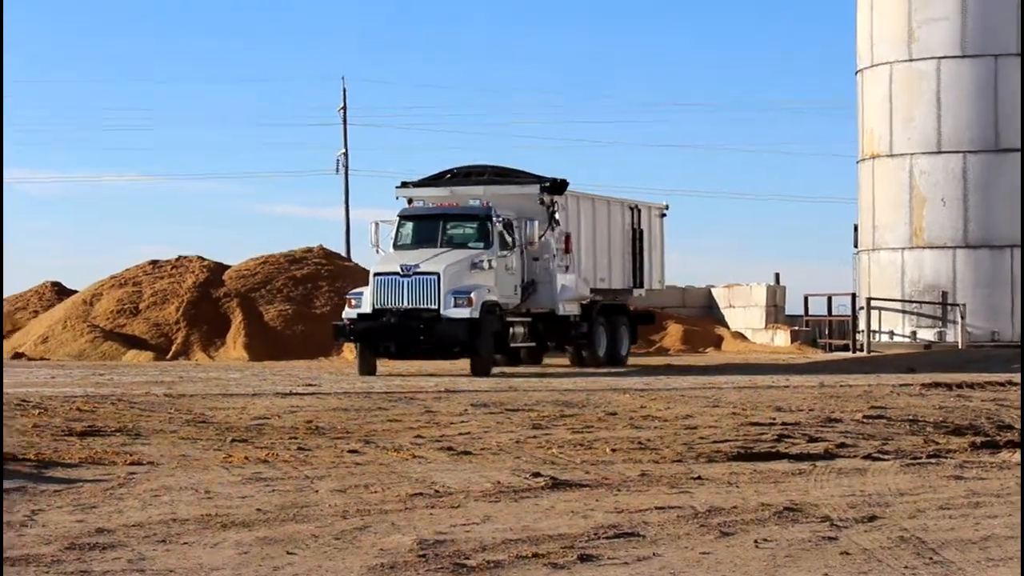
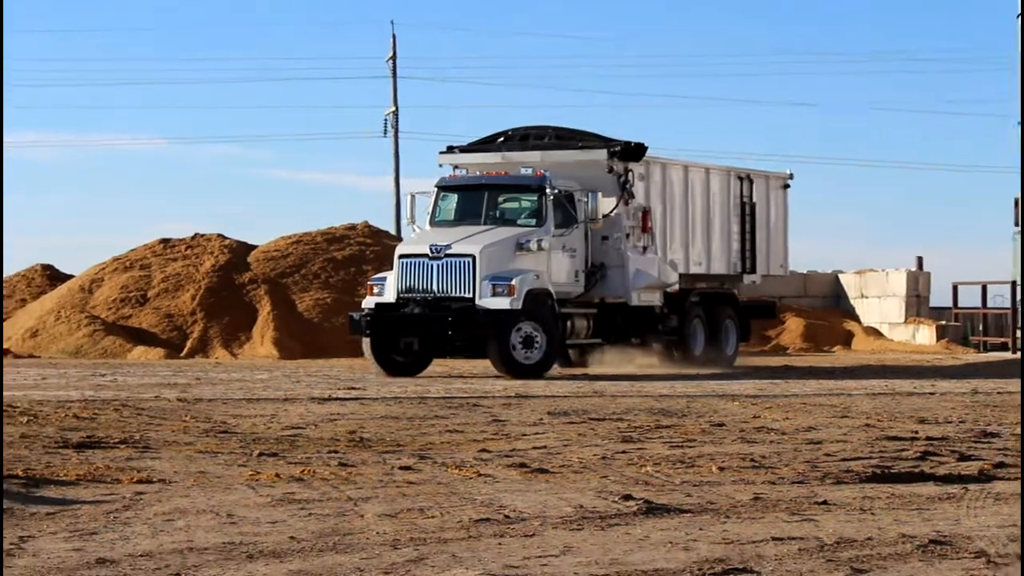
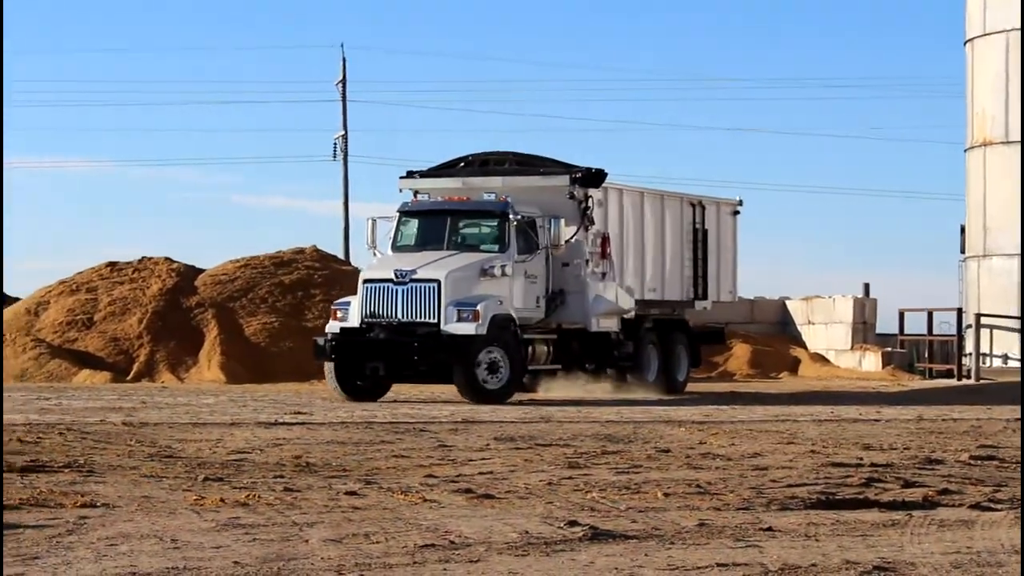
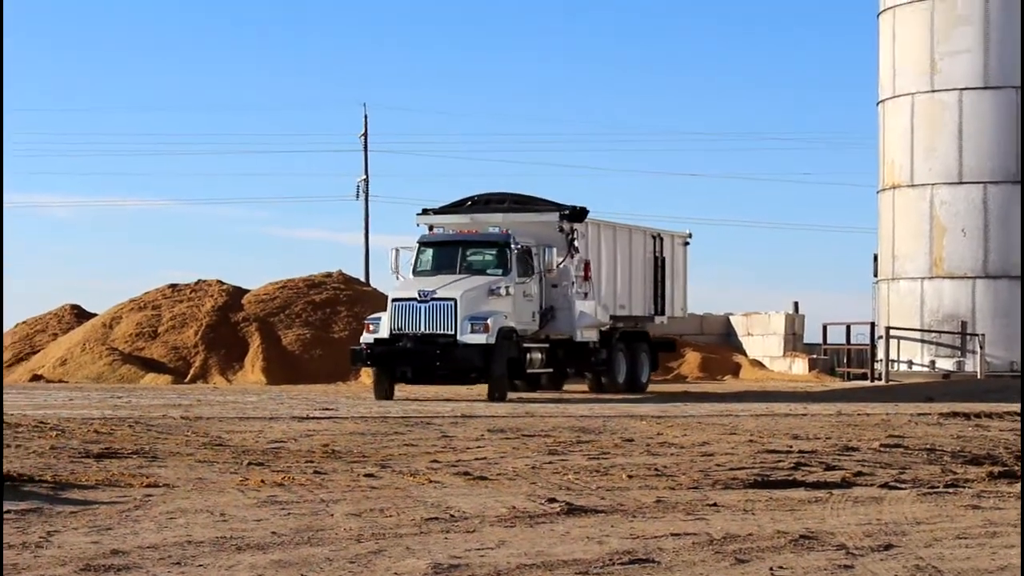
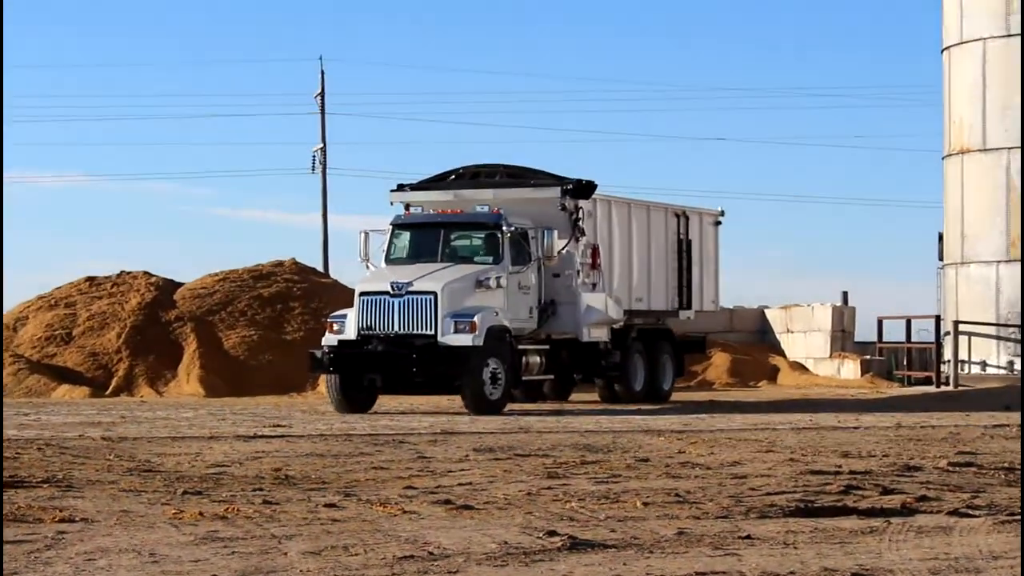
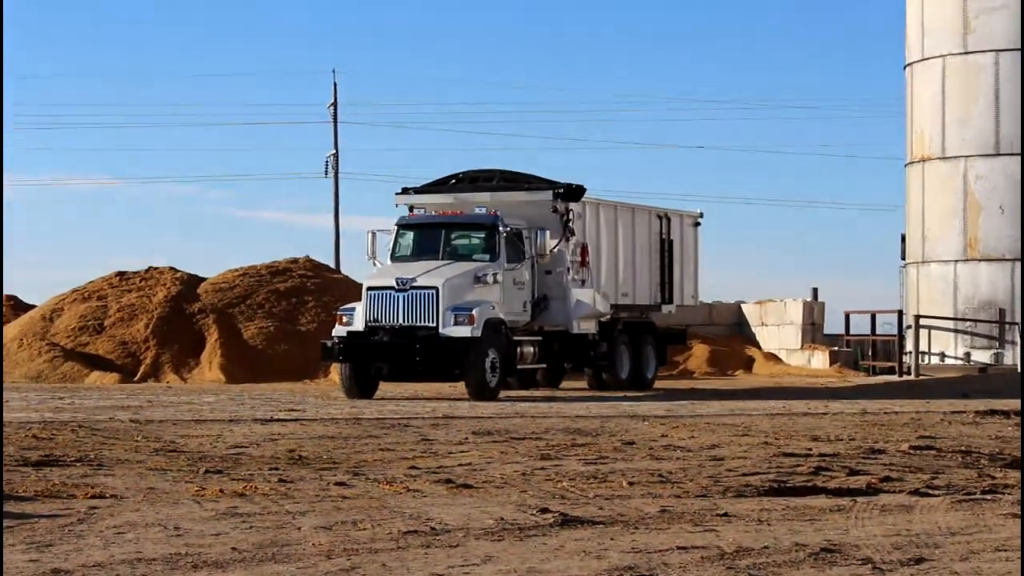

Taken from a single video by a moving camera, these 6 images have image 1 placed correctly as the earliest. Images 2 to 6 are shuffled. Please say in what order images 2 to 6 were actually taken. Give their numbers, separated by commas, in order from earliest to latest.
4, 6, 5, 3, 2
